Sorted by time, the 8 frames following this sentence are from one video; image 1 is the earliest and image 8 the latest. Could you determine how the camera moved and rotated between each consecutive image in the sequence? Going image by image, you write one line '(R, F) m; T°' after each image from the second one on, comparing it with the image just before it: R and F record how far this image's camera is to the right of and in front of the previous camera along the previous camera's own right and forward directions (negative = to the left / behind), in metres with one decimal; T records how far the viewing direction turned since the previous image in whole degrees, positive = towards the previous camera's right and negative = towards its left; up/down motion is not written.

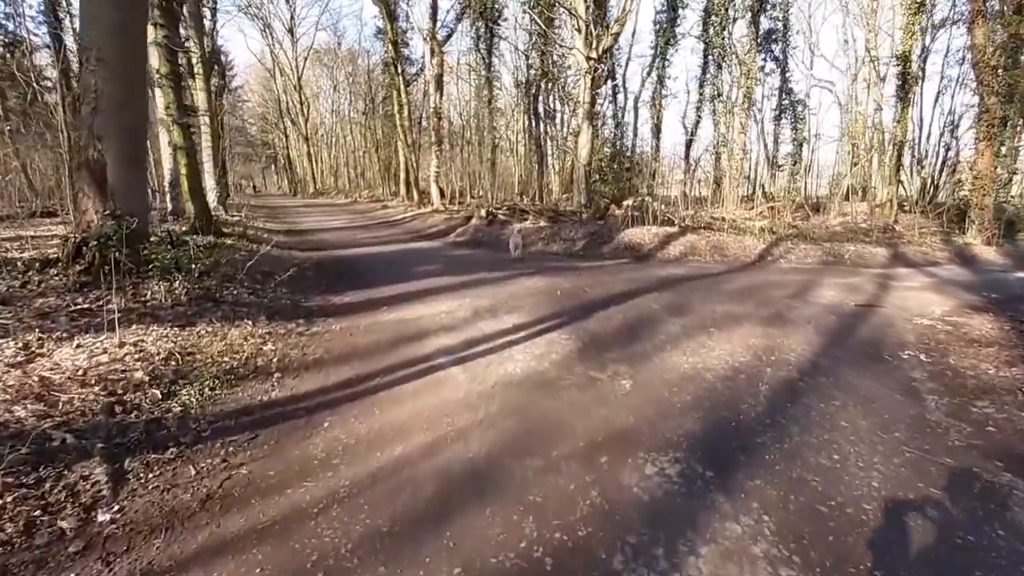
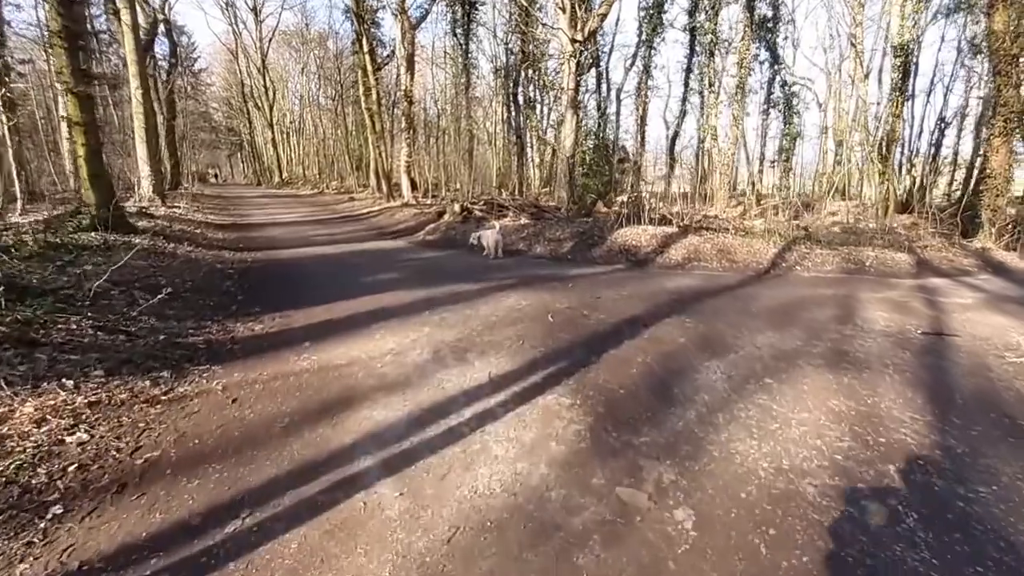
(0.0, +2.1) m; +3°
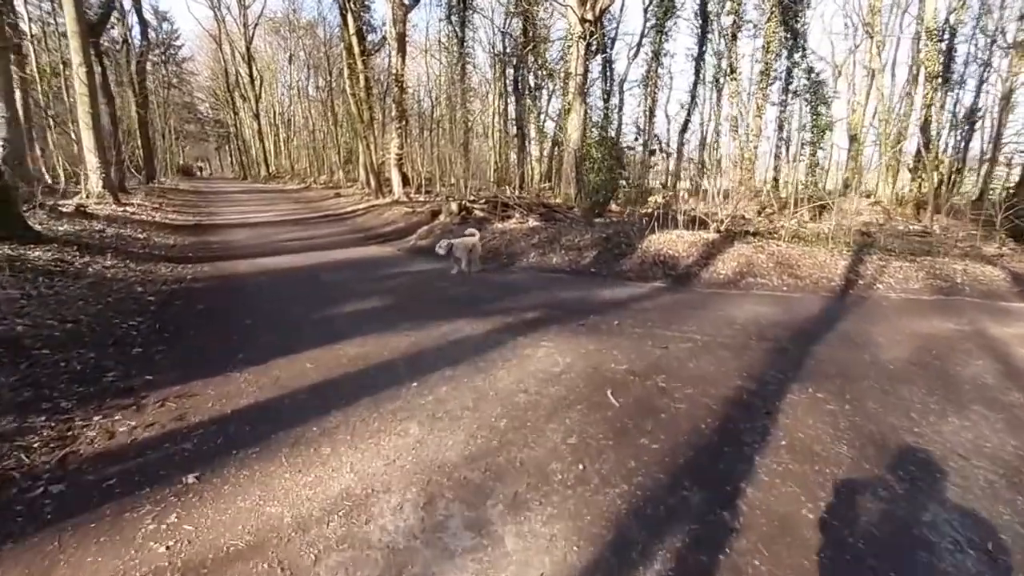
(-0.4, +2.4) m; +1°
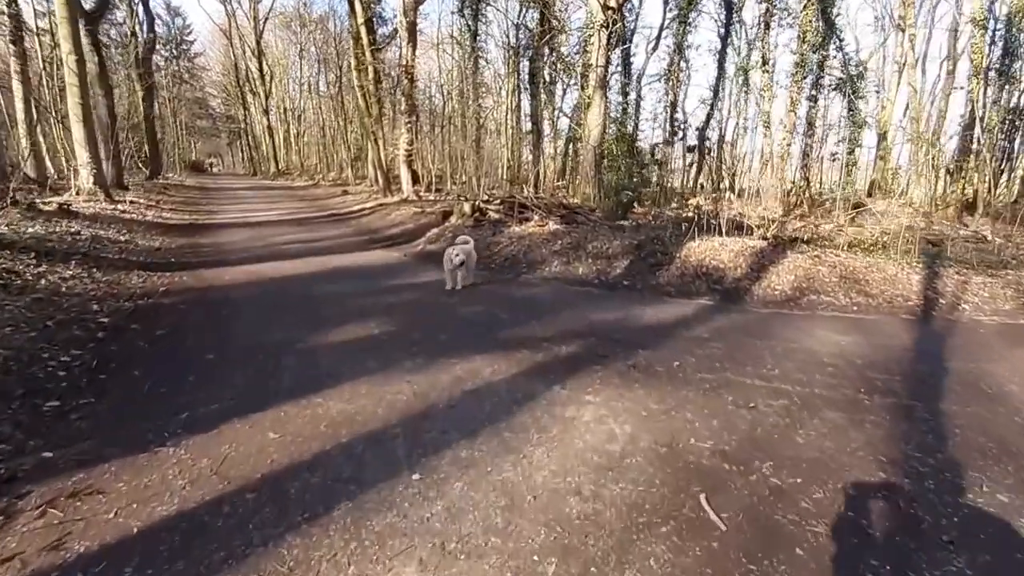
(-0.2, +1.3) m; -1°
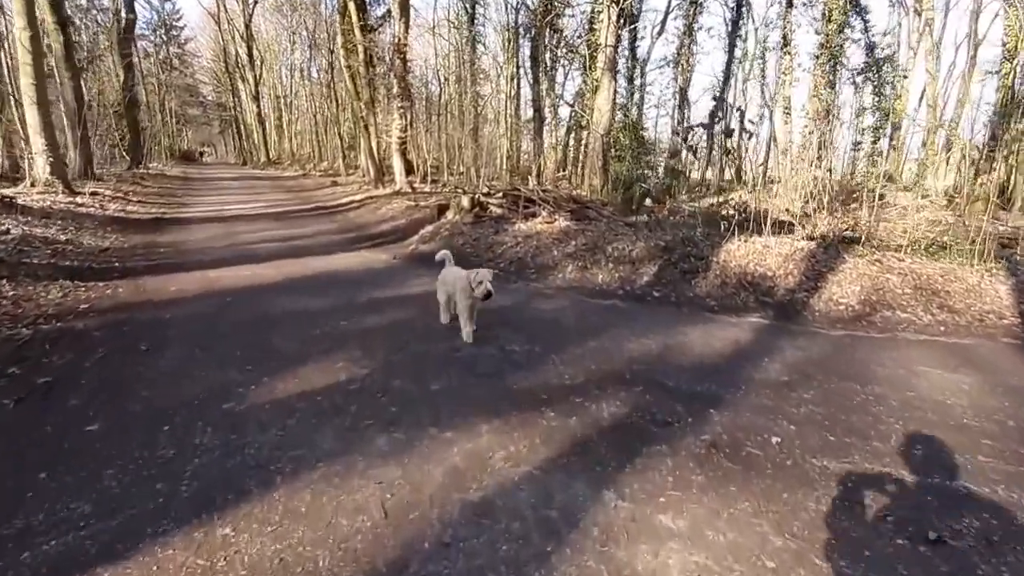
(-0.2, +1.6) m; 0°
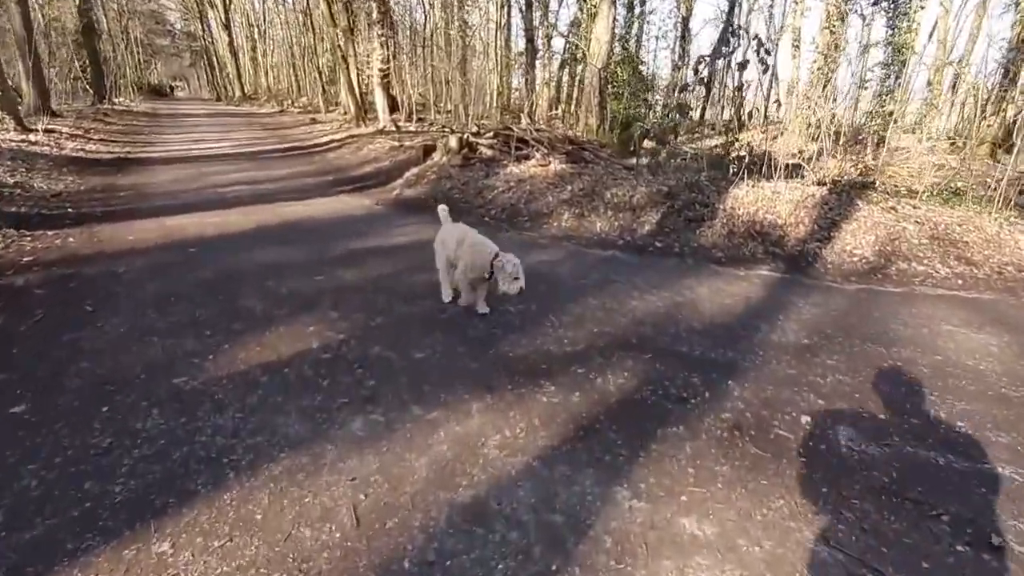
(0.0, +0.5) m; +1°
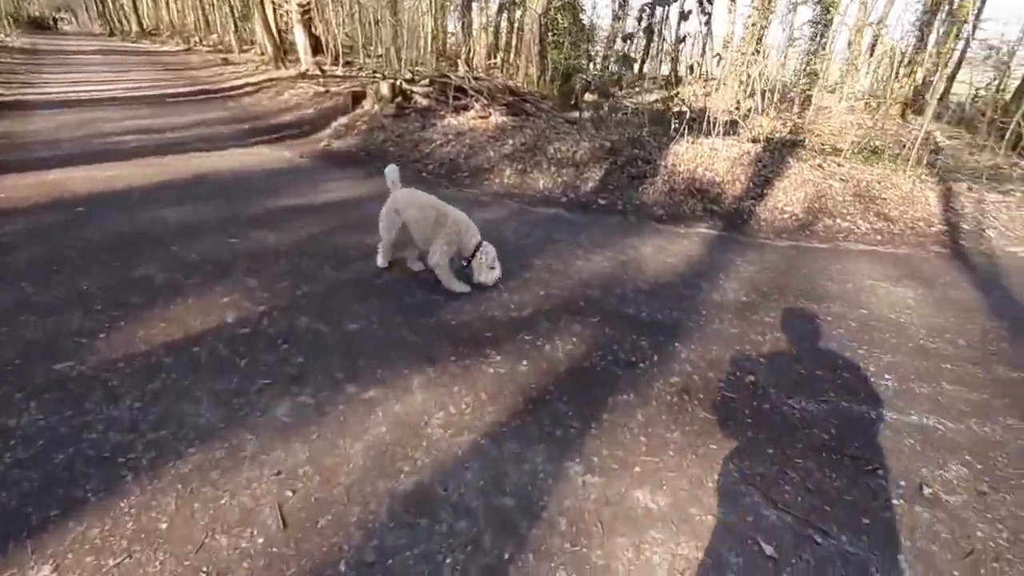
(0.0, +0.2) m; +7°
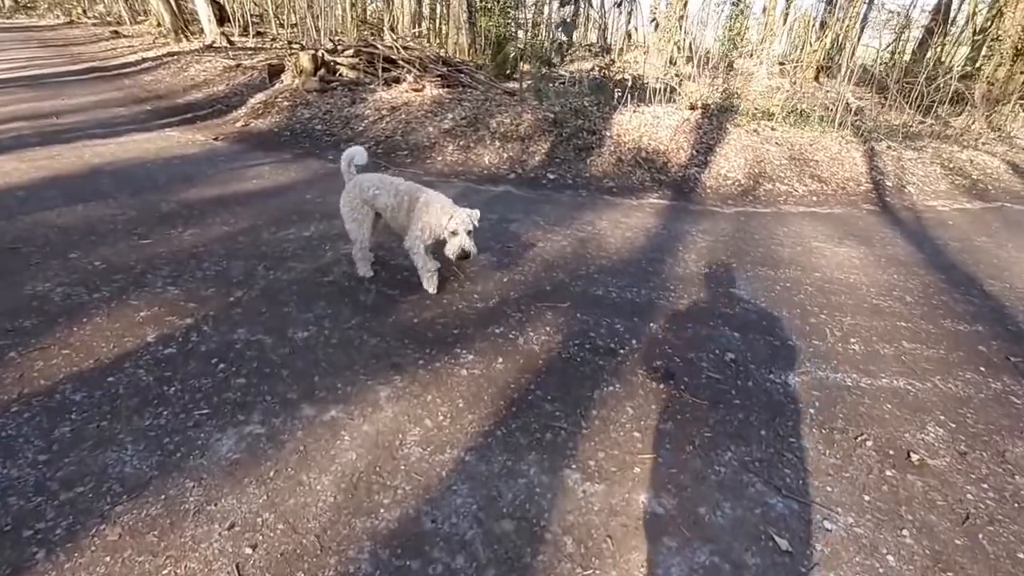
(-0.1, +0.3) m; +7°
